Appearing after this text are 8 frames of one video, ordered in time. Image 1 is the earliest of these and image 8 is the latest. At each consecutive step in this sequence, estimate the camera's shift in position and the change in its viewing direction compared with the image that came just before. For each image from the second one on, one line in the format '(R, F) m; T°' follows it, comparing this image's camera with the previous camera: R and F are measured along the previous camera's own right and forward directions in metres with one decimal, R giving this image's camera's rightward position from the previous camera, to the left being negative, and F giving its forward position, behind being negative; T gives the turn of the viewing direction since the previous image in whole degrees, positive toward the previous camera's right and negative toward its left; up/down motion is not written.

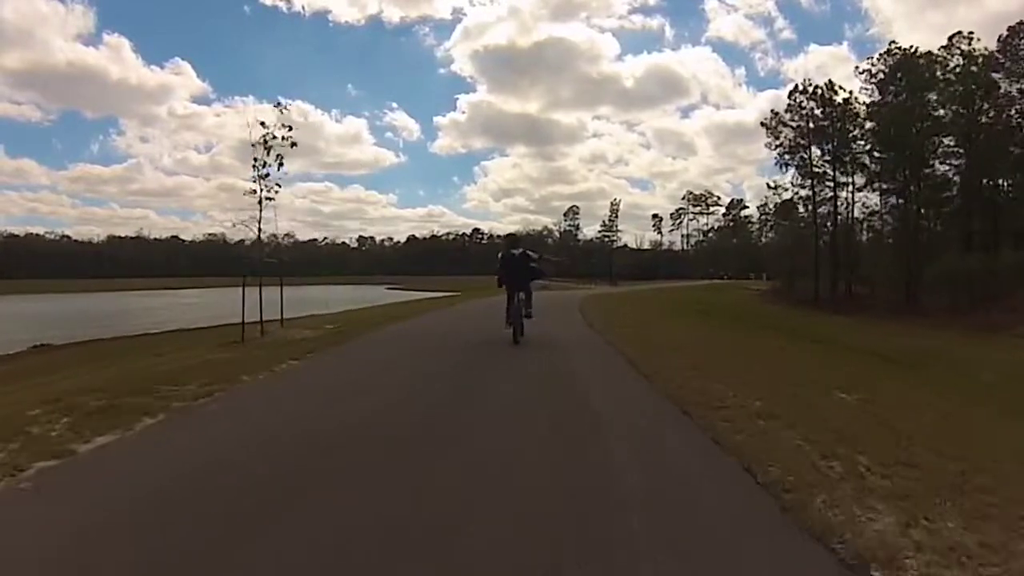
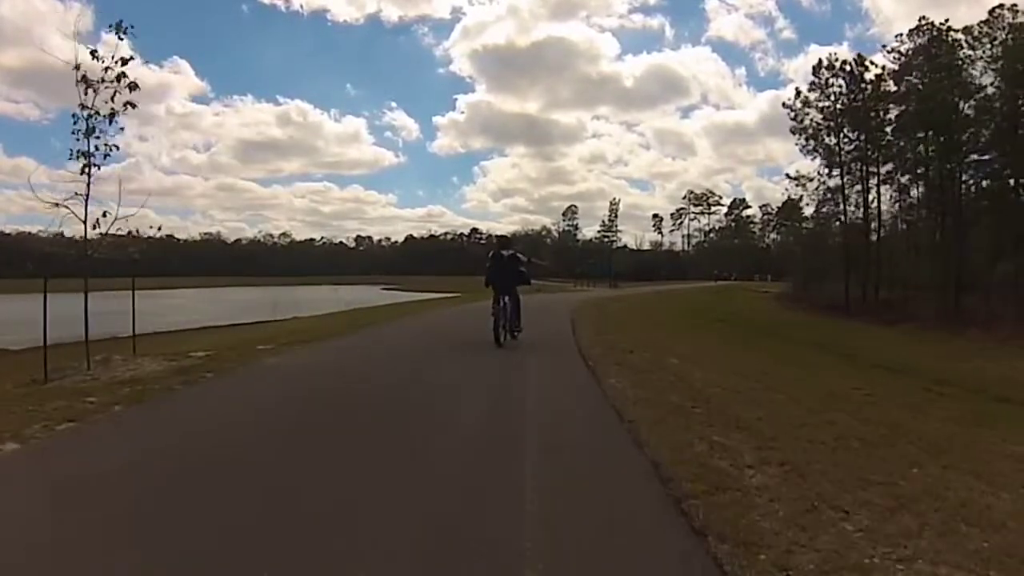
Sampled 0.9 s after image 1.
(+0.2, +2.1) m; 0°
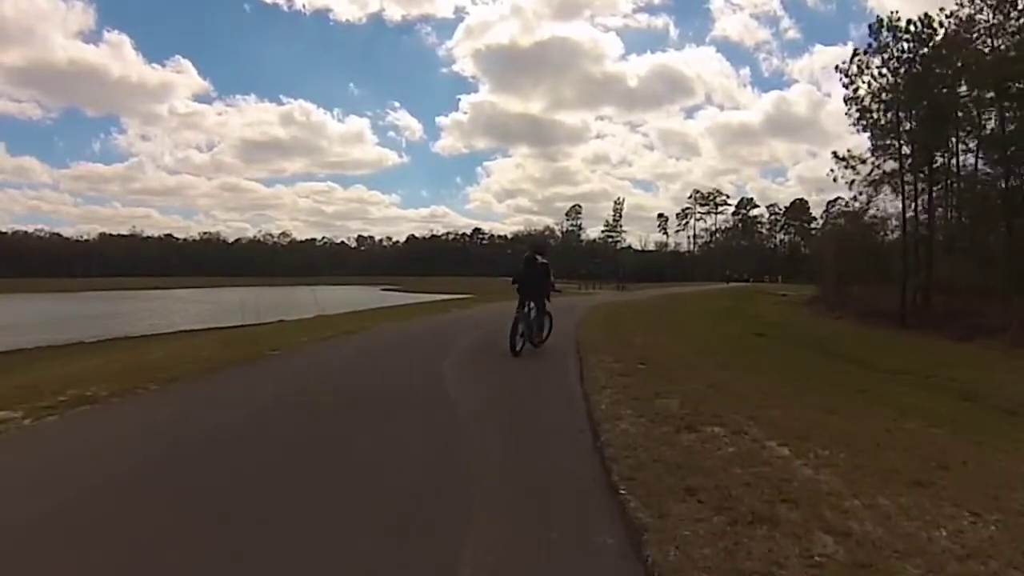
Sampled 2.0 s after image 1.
(+0.1, +2.3) m; 0°
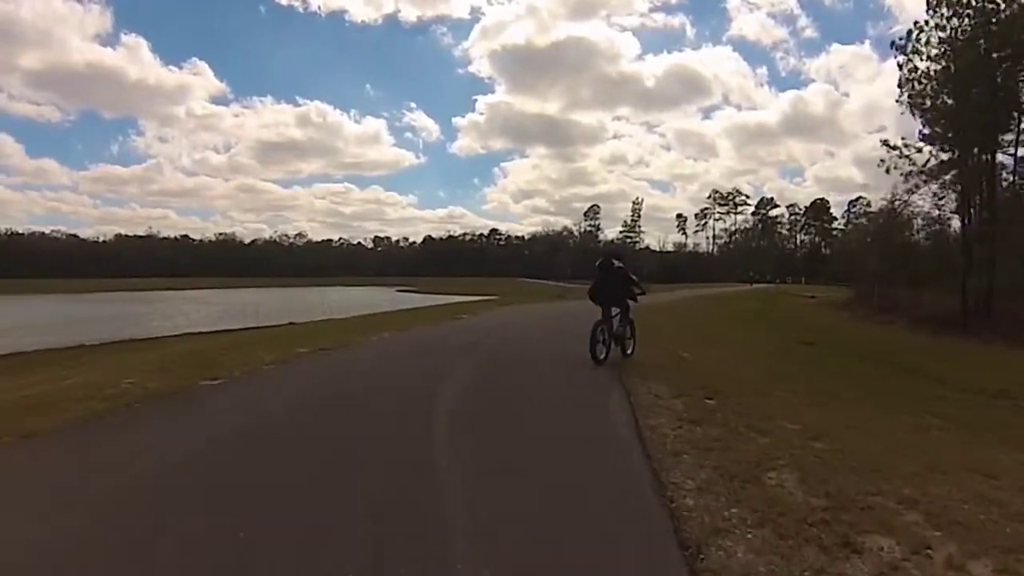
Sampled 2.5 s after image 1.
(-0.1, +0.8) m; -1°
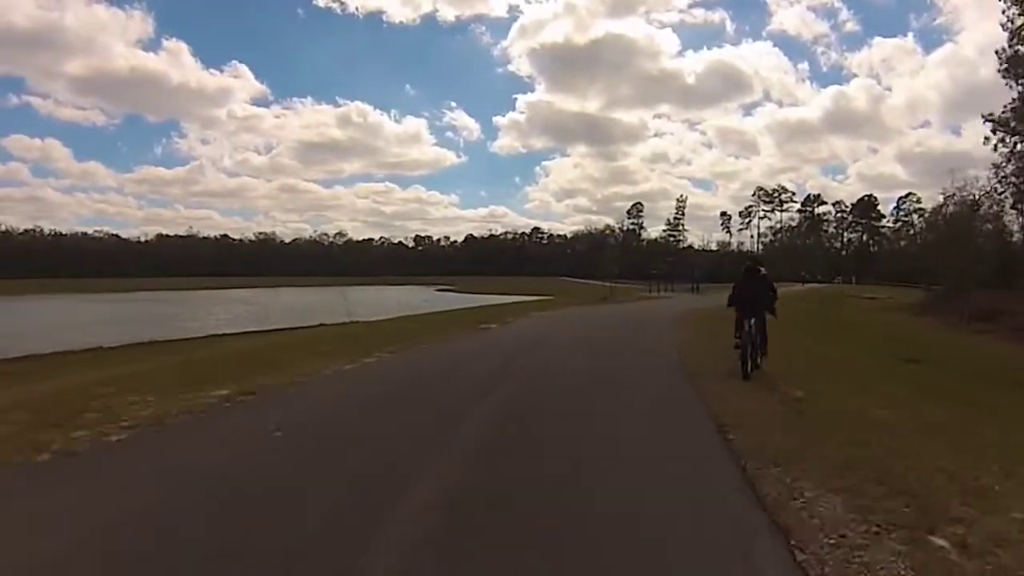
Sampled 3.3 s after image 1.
(-0.4, +0.5) m; -2°
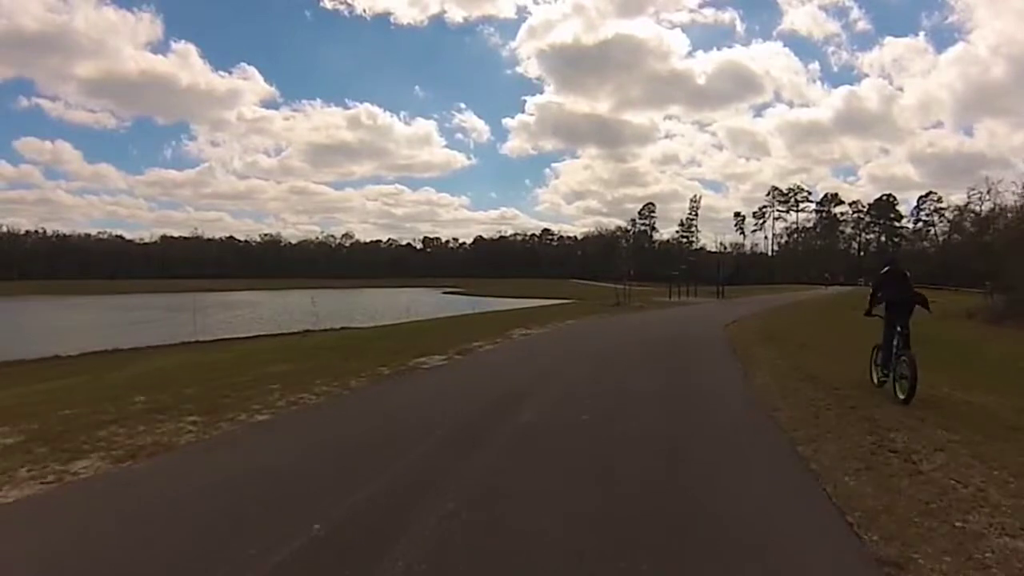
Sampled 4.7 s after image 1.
(+0.1, +2.3) m; -1°
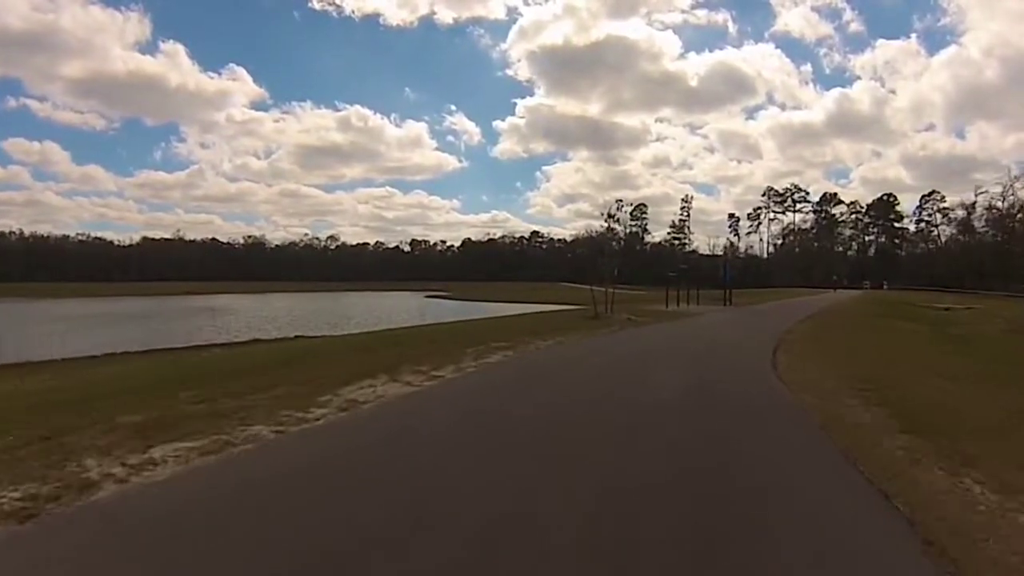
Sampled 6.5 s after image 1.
(+0.5, +3.9) m; +1°
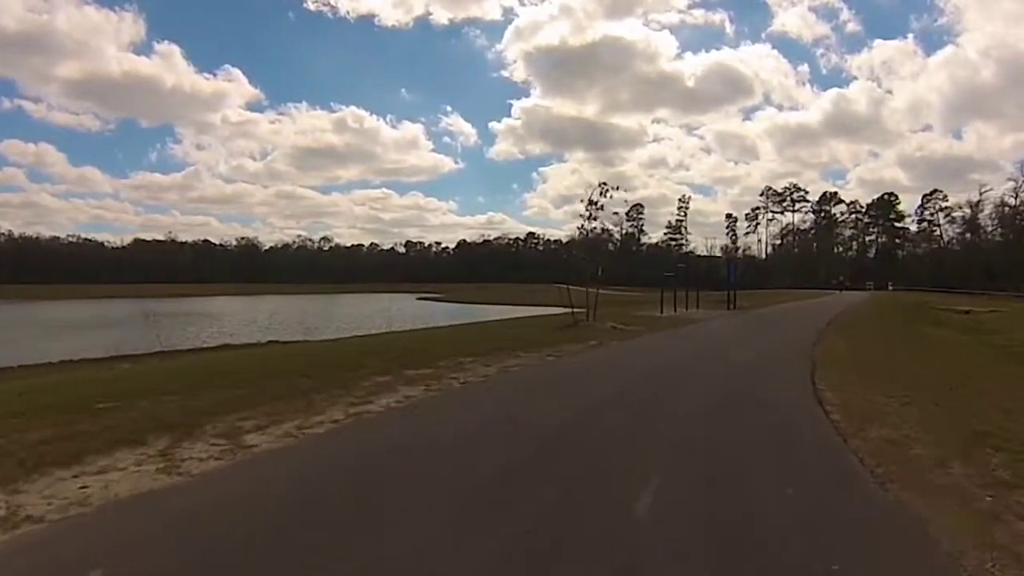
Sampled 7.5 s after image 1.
(+0.3, +2.0) m; 0°
